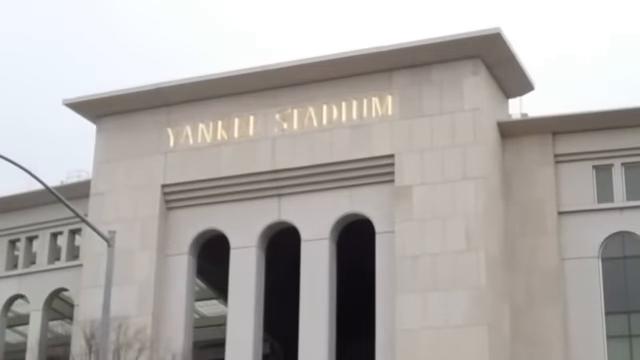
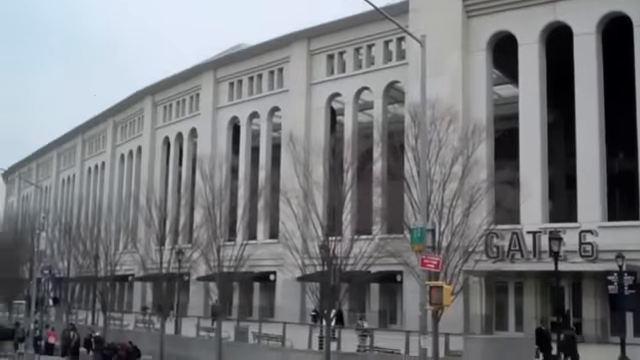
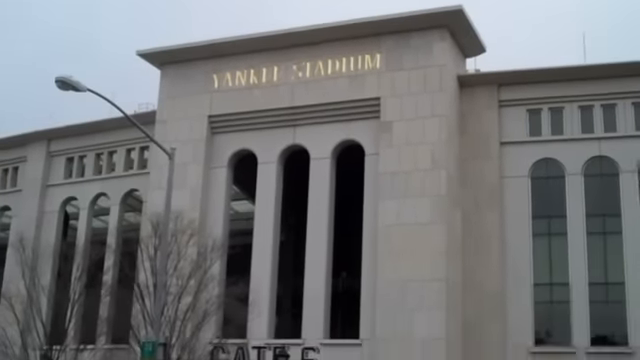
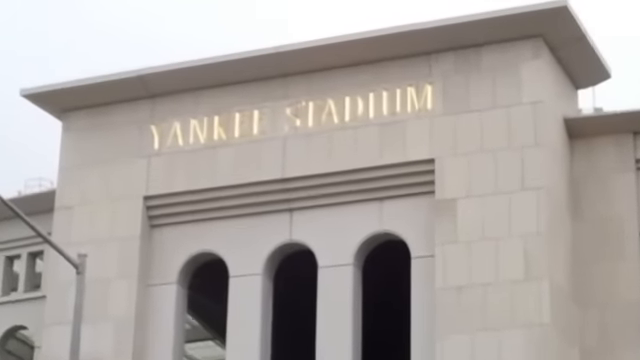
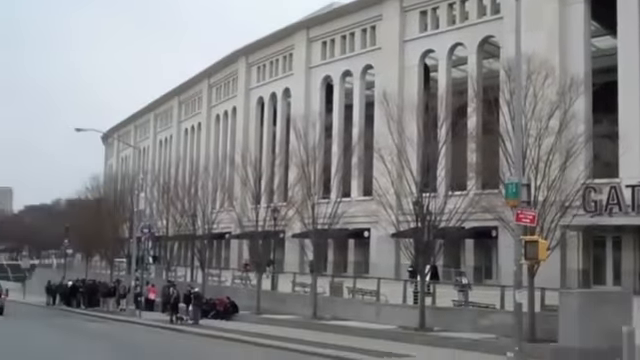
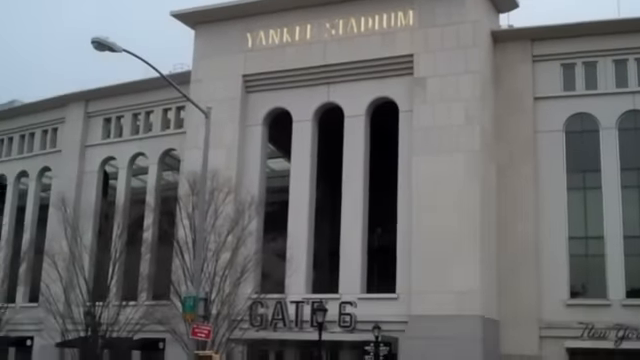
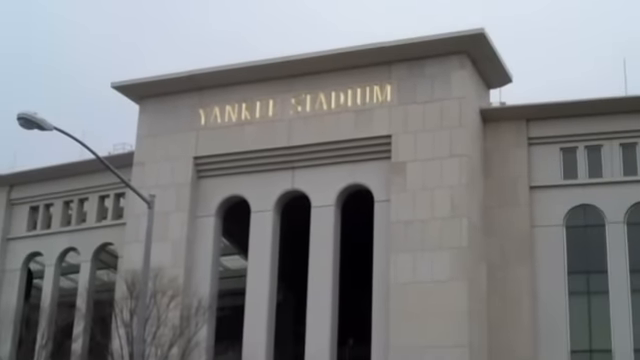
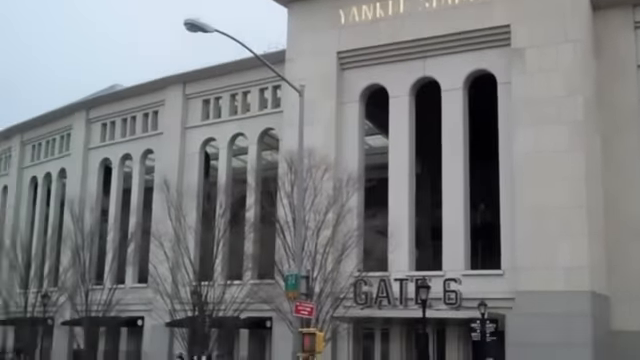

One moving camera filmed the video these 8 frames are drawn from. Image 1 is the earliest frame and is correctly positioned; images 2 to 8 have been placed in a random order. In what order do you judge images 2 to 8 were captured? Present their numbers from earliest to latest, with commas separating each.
4, 7, 3, 6, 8, 2, 5
